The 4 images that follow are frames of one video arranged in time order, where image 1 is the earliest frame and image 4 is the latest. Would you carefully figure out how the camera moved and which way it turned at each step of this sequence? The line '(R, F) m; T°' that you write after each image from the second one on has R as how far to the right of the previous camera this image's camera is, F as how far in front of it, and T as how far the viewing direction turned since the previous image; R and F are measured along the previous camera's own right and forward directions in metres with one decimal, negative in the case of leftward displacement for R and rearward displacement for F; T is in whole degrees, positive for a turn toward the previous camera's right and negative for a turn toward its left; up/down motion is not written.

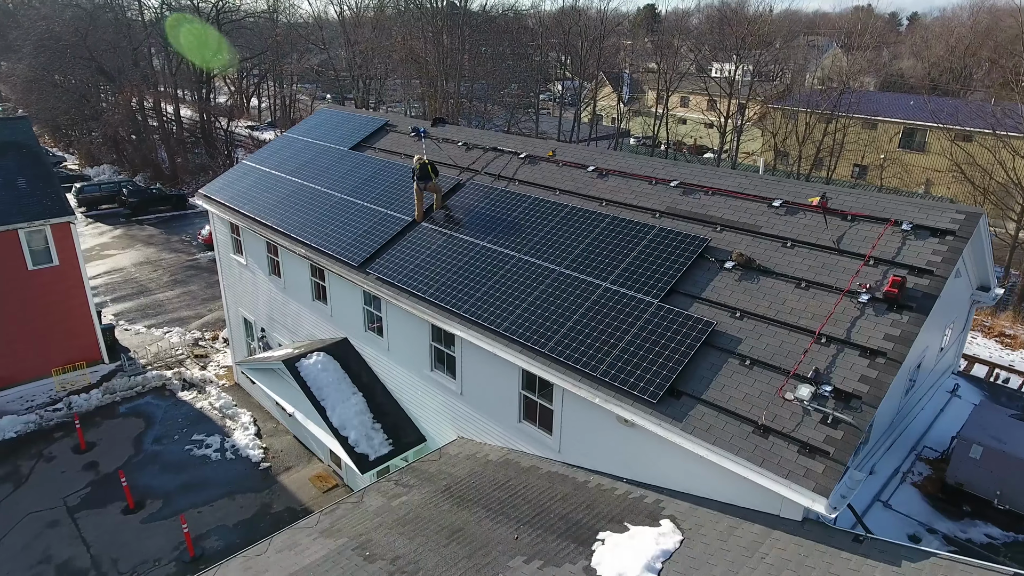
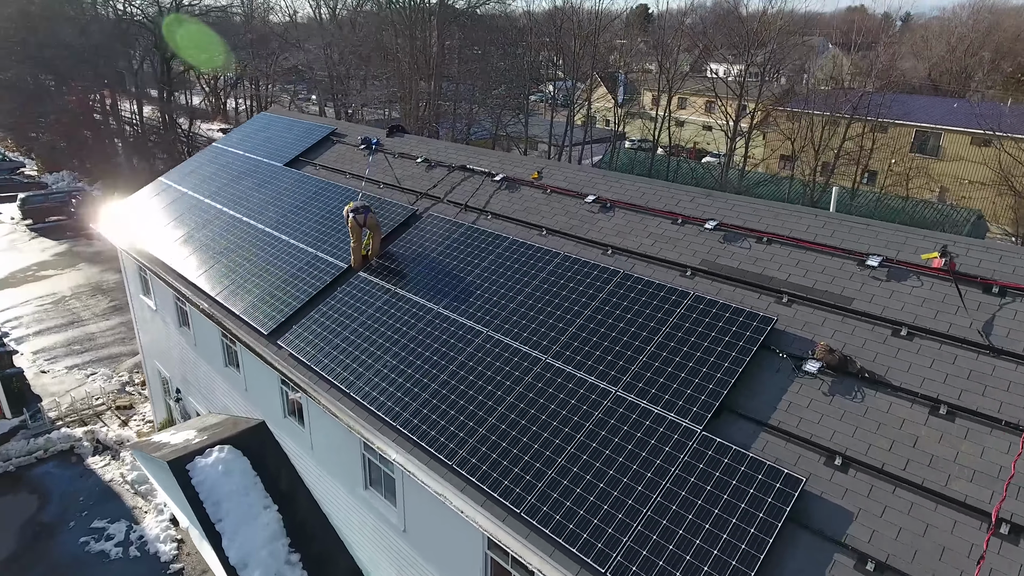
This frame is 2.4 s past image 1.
(+0.3, +2.3) m; +1°
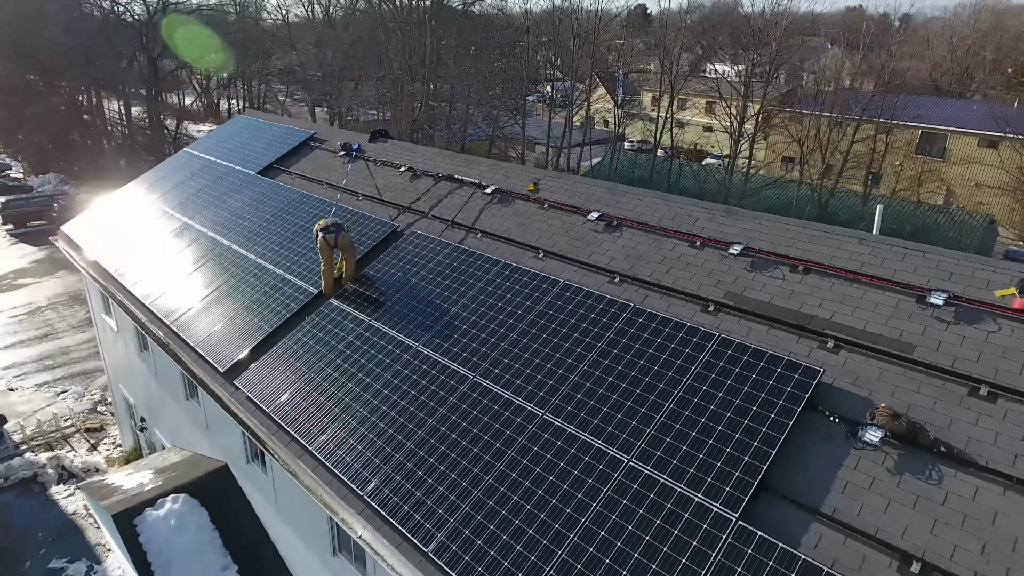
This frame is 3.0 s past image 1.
(+0.1, +0.8) m; 0°
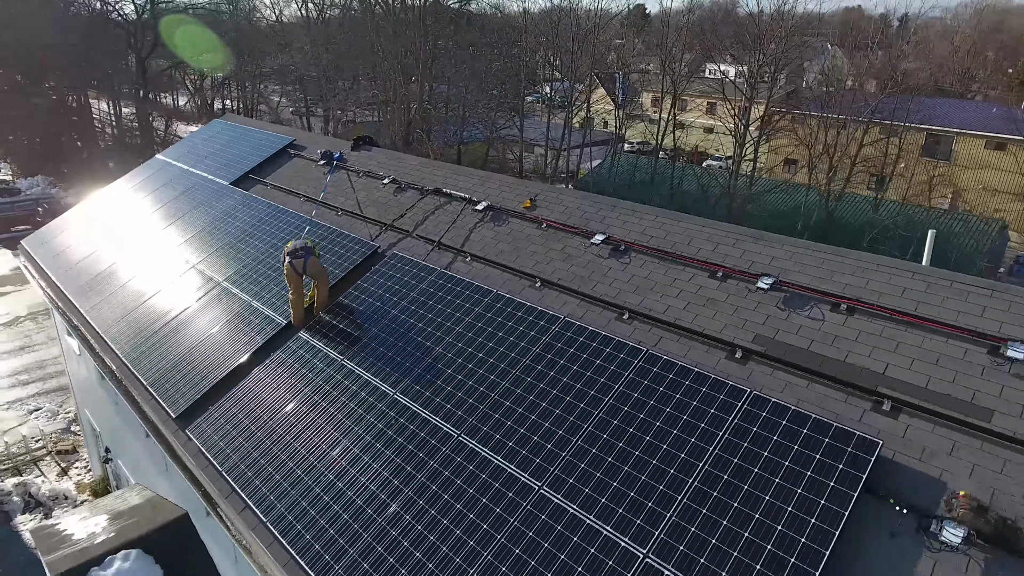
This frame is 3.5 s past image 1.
(0.0, +0.6) m; 0°
